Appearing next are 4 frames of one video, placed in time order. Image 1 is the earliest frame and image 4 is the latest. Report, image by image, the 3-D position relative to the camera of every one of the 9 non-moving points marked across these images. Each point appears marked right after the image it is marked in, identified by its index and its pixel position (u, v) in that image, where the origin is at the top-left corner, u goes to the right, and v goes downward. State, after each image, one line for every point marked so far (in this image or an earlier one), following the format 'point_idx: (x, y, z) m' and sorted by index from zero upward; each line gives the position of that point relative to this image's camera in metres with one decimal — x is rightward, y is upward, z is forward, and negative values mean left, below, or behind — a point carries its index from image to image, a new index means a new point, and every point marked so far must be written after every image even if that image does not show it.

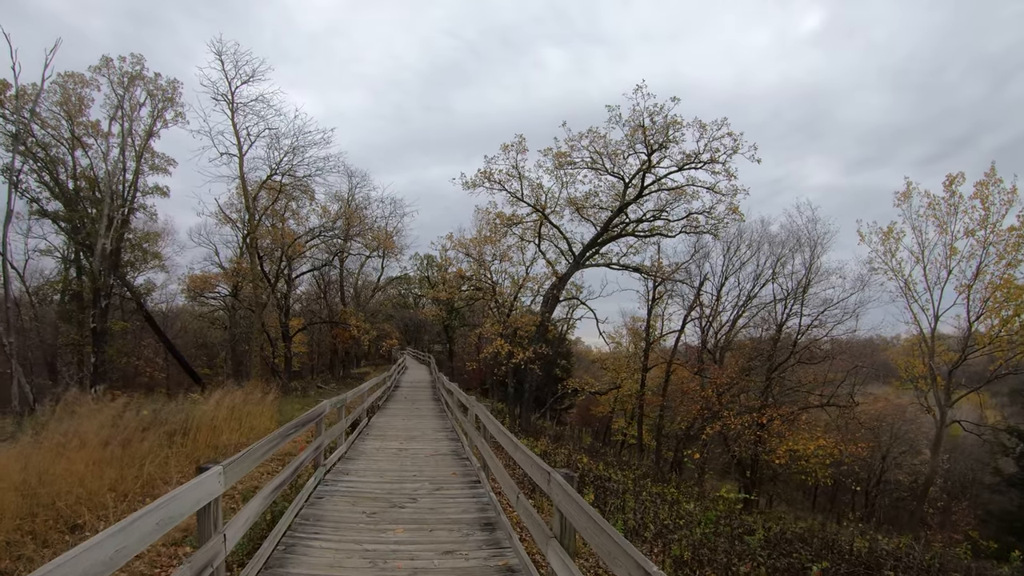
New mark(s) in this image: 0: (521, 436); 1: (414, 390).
0: (+0.3, -4.3, +14.9) m
1: (-3.3, -3.4, +17.4) m
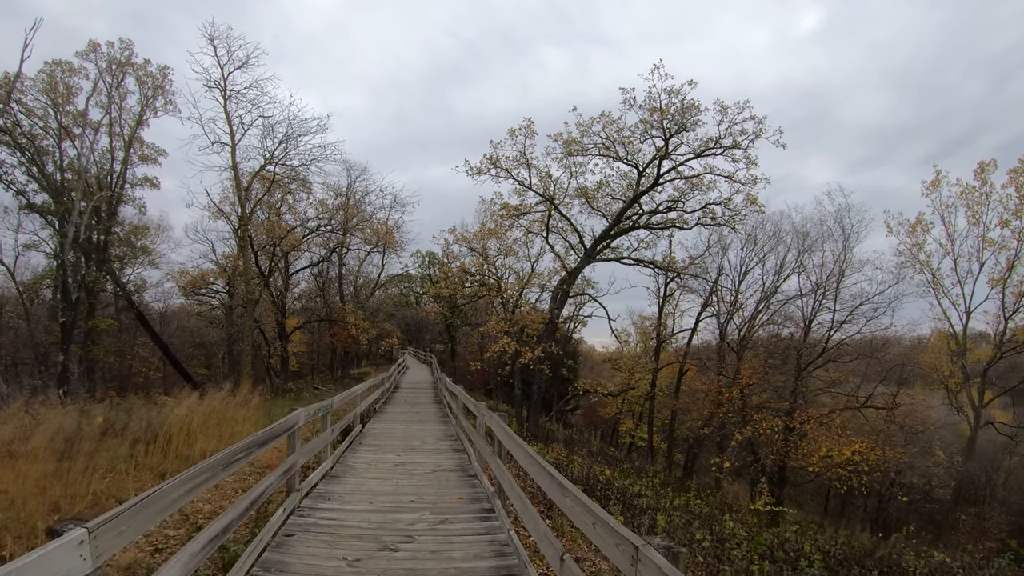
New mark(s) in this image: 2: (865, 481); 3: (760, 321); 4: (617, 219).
0: (+0.5, -4.1, +13.8) m
1: (-3.1, -3.3, +16.3) m
2: (+10.6, -5.8, +15.4) m
3: (+8.8, -1.1, +18.2) m
4: (+3.8, +2.5, +18.6) m
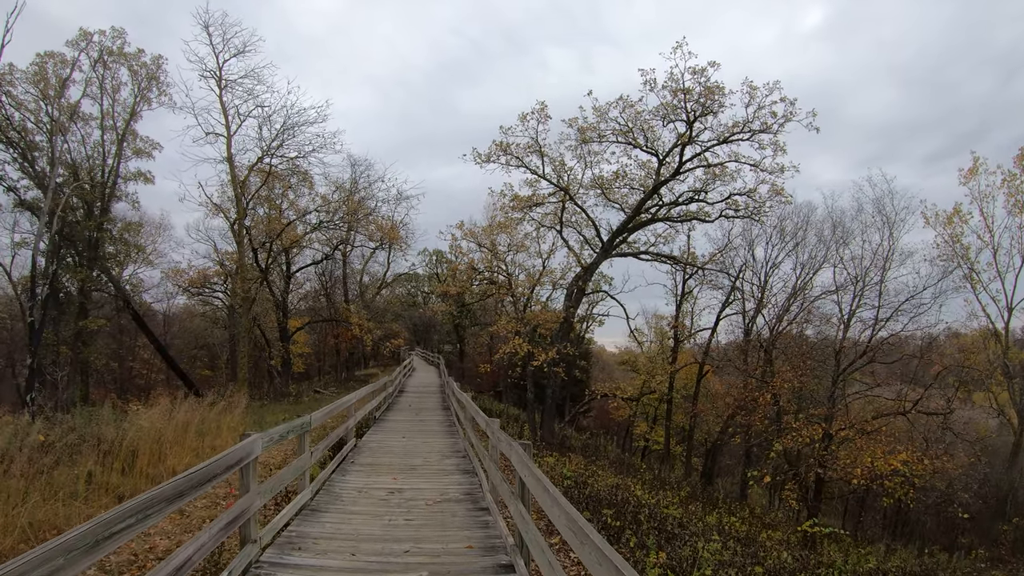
0: (+0.8, -4.0, +12.7) m
1: (-2.7, -3.2, +15.2) m
2: (+10.9, -5.6, +14.1) m
3: (+9.2, -1.0, +16.9) m
4: (+4.2, +2.6, +17.5) m
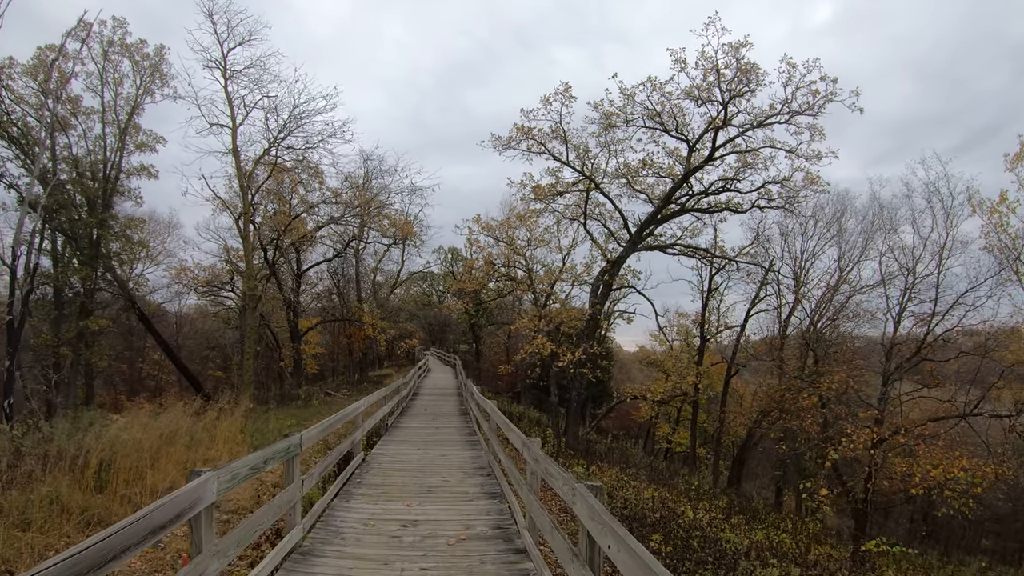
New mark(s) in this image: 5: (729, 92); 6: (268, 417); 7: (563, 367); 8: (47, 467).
0: (+1.3, -3.9, +11.7) m
1: (-2.1, -3.1, +14.3) m
2: (+11.5, -5.4, +12.9) m
3: (+9.8, -0.8, +15.7) m
4: (+4.8, +2.8, +16.4) m
5: (+5.8, +5.3, +13.7) m
6: (-5.8, -3.1, +12.4) m
7: (+1.5, -2.3, +15.3) m
8: (-5.2, -2.0, +5.7) m
